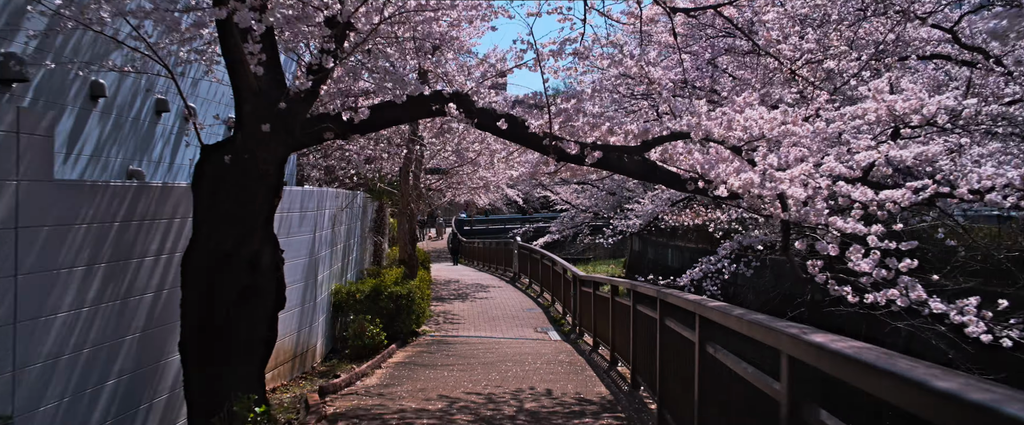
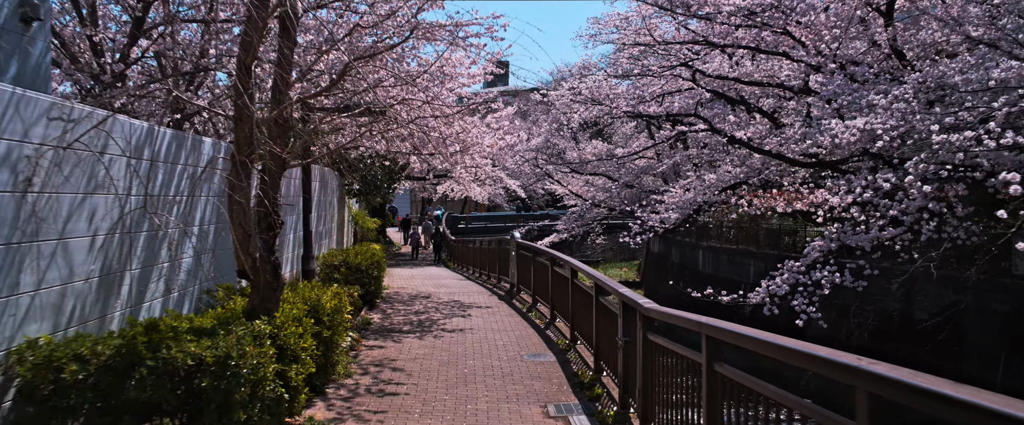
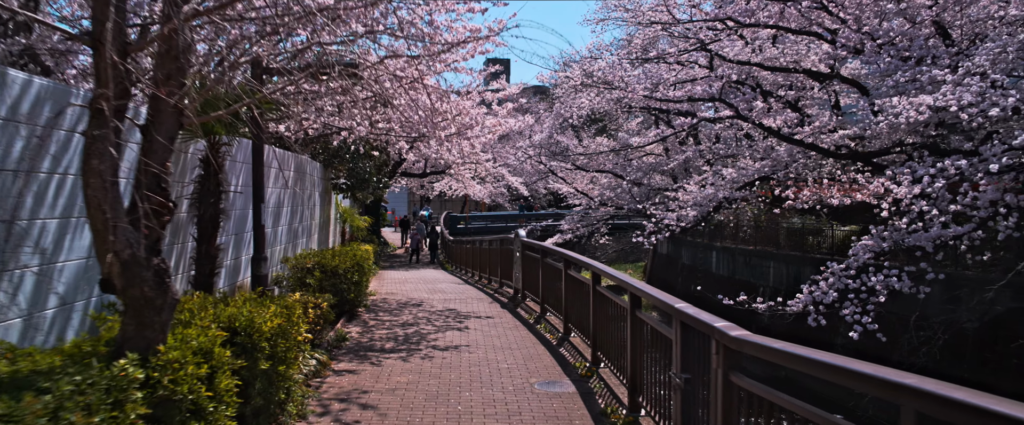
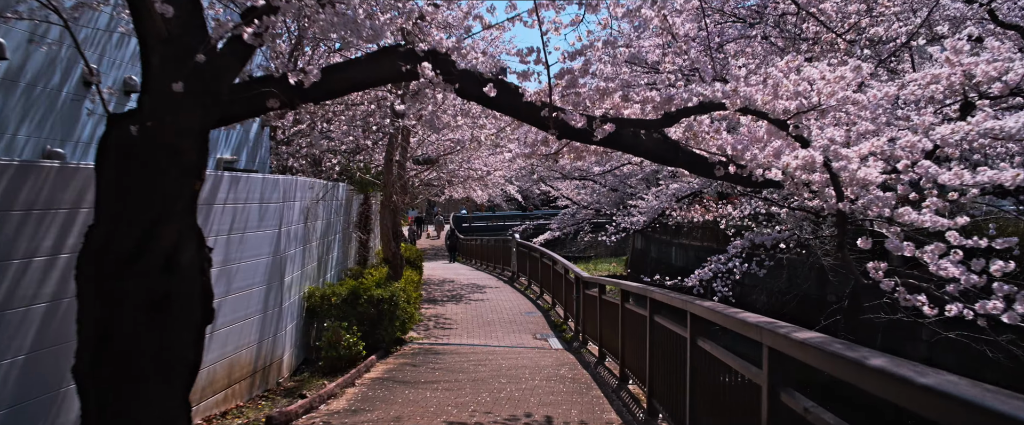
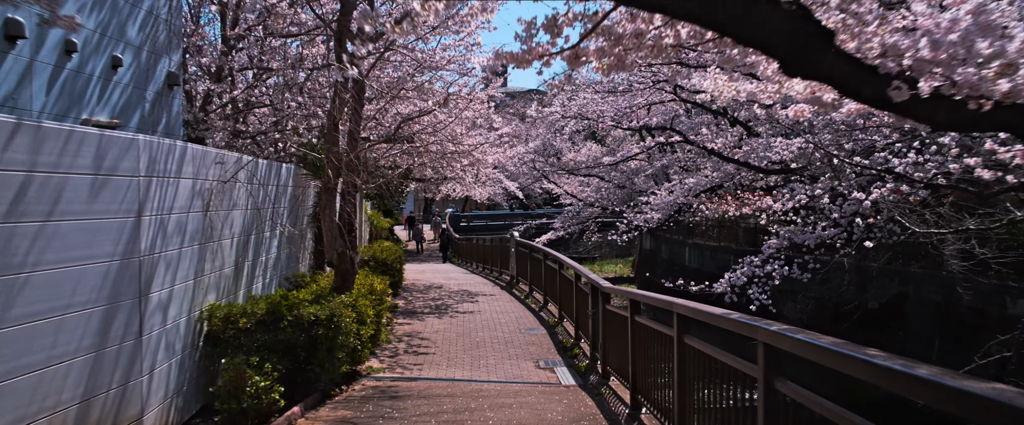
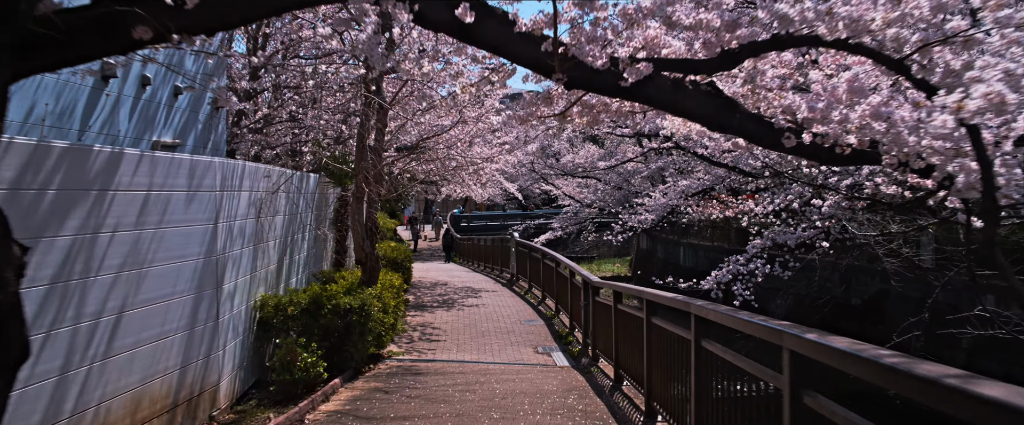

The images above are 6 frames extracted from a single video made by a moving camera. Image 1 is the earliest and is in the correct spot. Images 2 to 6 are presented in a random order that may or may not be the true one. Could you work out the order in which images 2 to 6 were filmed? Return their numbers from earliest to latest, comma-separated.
4, 6, 5, 2, 3
